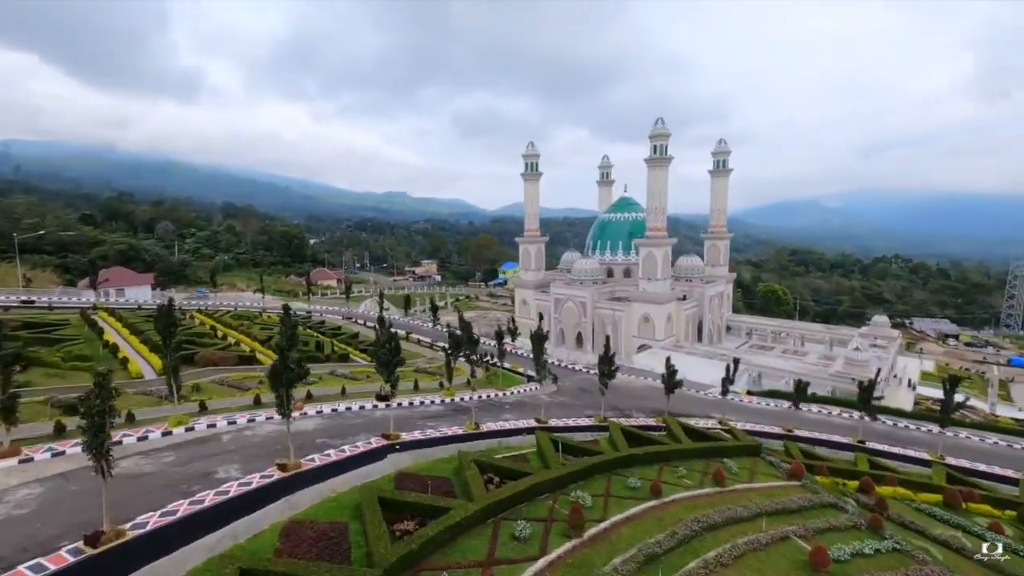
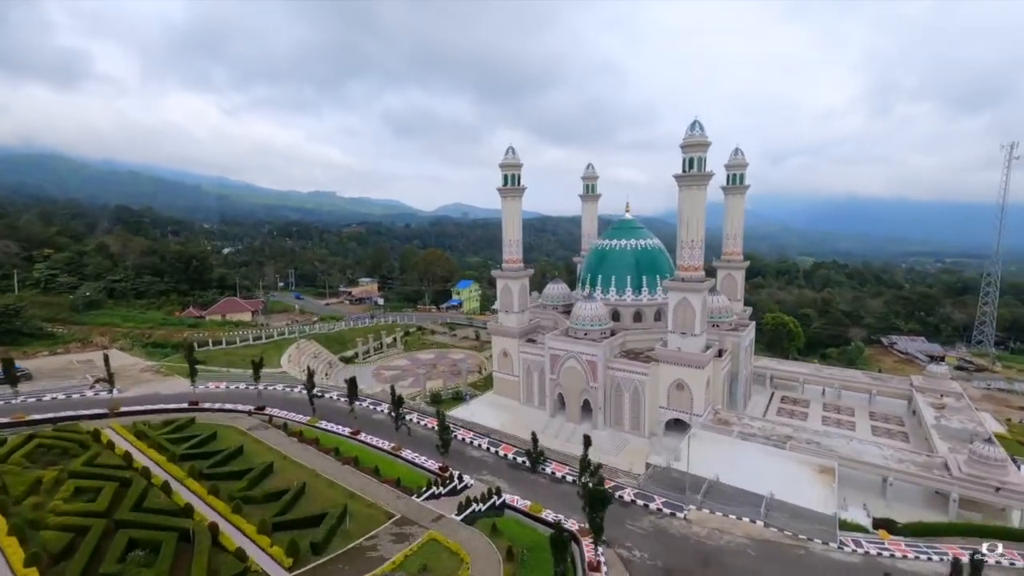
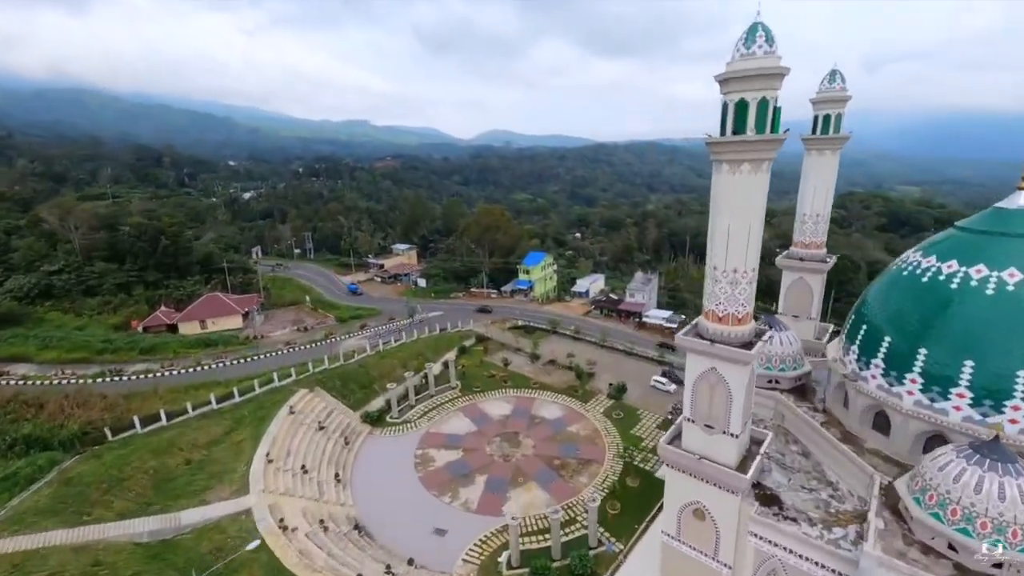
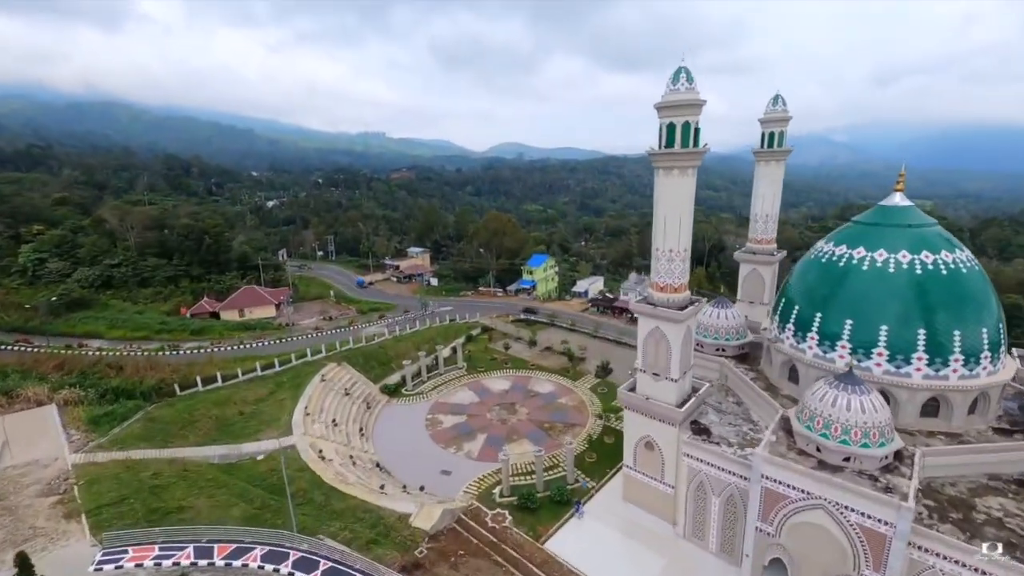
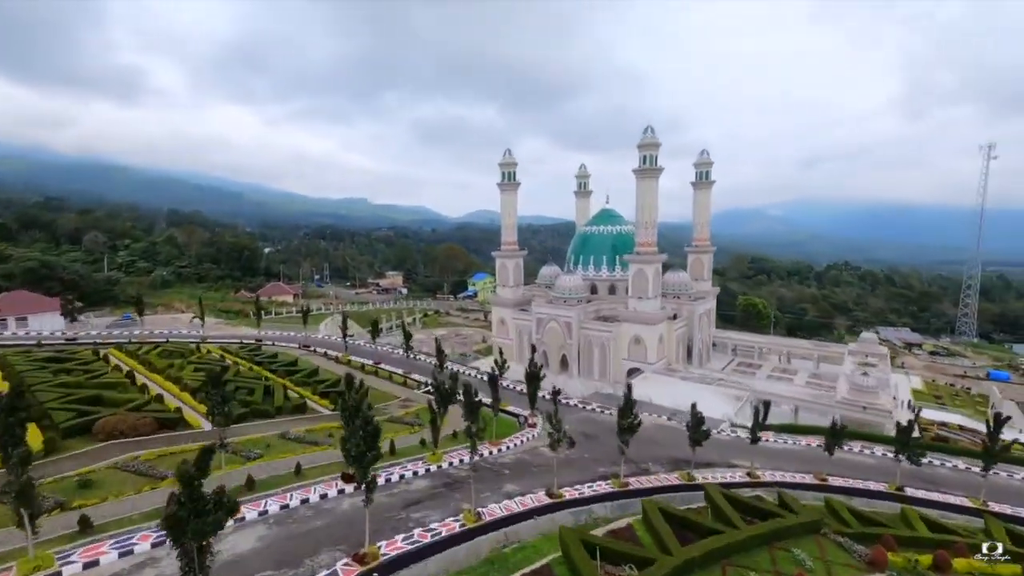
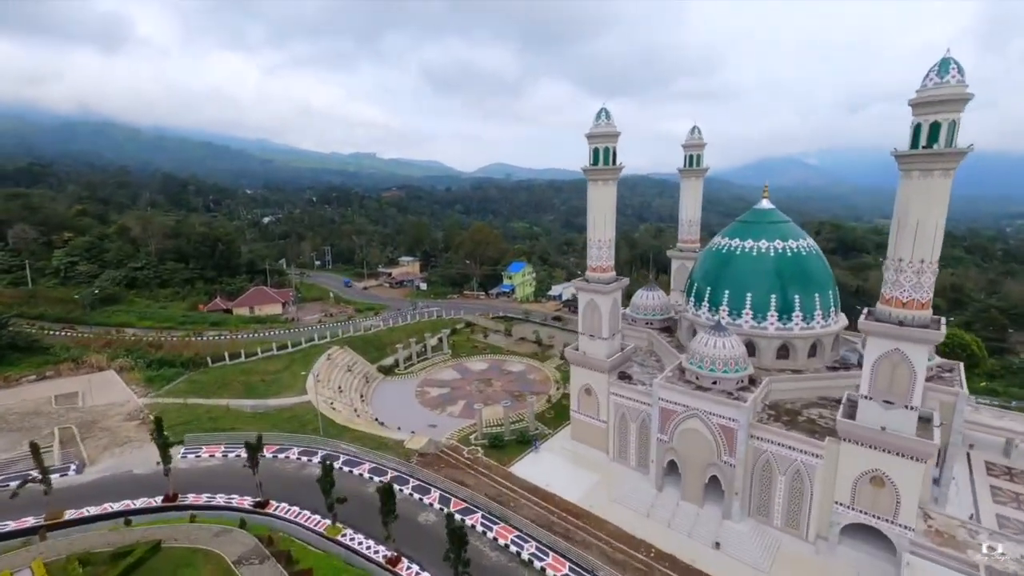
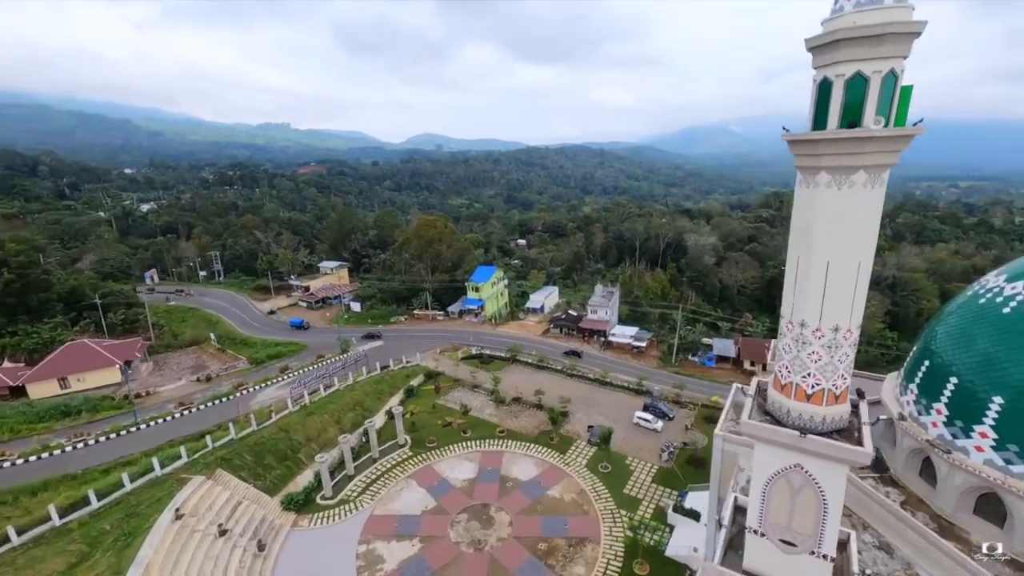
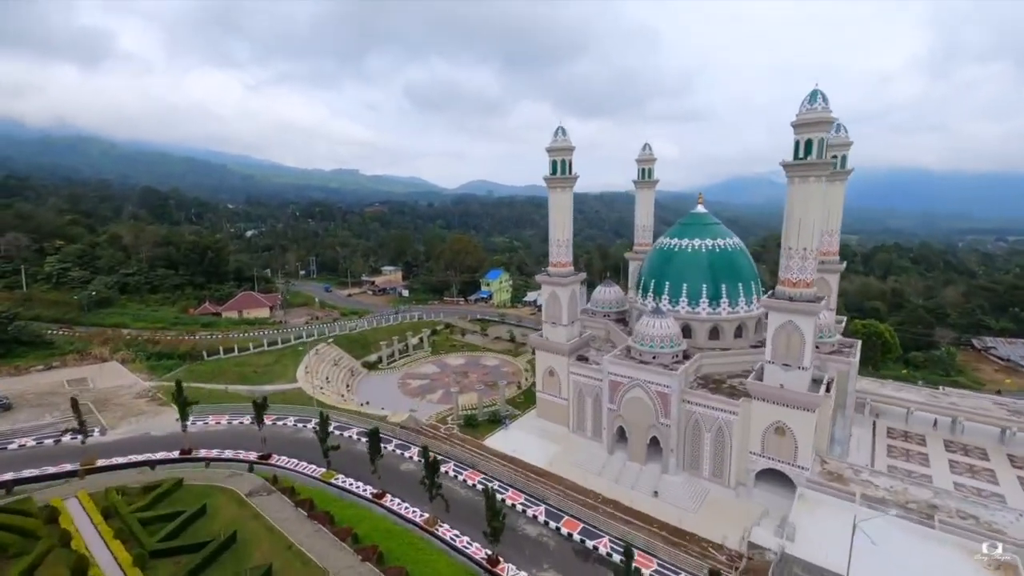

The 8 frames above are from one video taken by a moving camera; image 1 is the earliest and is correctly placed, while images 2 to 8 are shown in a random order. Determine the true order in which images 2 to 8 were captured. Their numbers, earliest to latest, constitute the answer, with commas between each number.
5, 2, 8, 6, 4, 3, 7
